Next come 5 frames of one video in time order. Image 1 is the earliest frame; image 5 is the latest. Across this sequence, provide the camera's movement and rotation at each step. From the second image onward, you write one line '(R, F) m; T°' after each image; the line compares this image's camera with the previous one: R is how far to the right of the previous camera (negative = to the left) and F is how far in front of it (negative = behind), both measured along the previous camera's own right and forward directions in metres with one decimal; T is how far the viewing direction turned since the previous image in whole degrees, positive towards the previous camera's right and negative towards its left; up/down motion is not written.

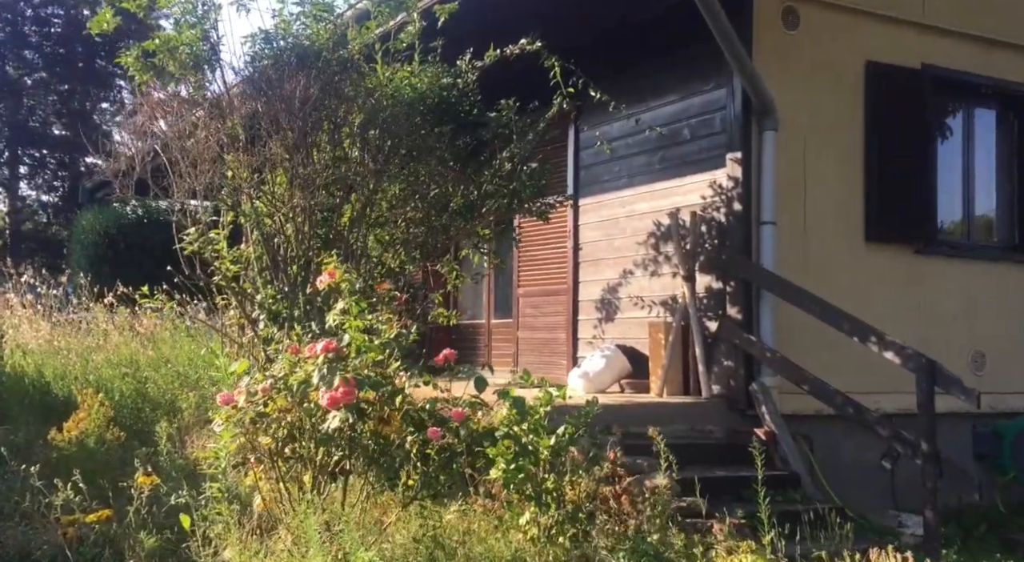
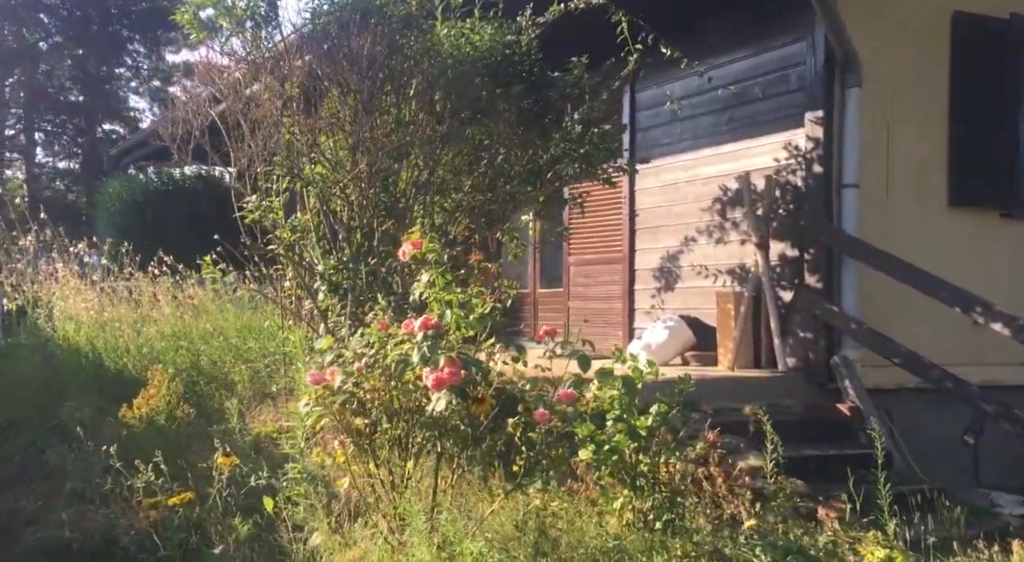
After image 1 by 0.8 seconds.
(-0.3, +0.2) m; -1°
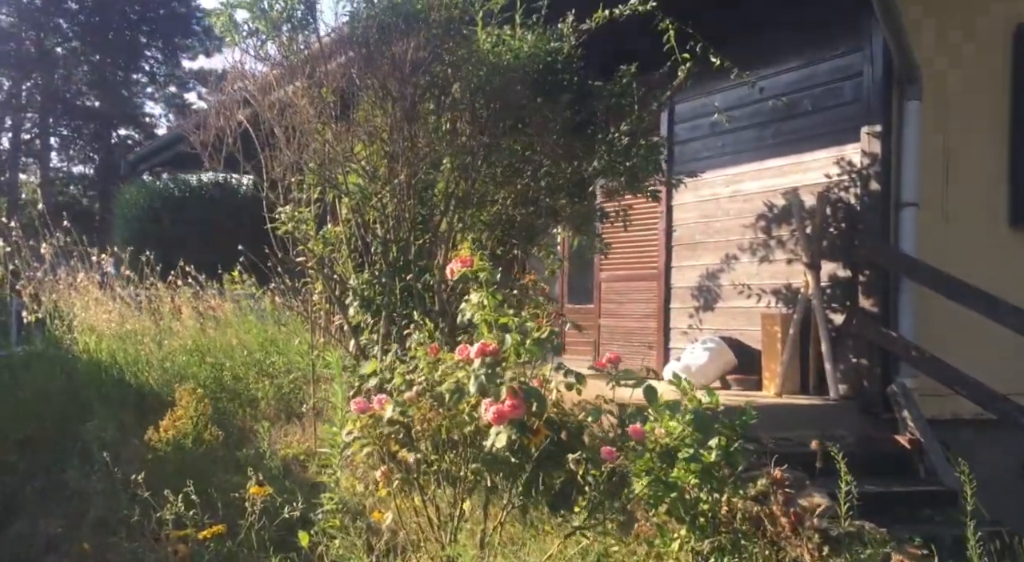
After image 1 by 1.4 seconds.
(-0.2, +0.2) m; -1°
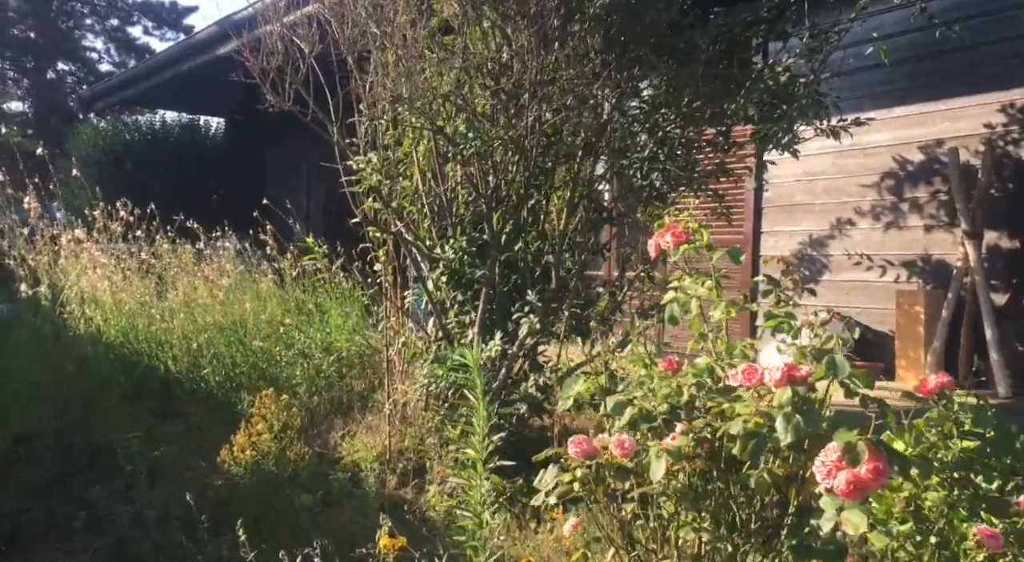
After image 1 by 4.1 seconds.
(-0.8, +0.9) m; +4°
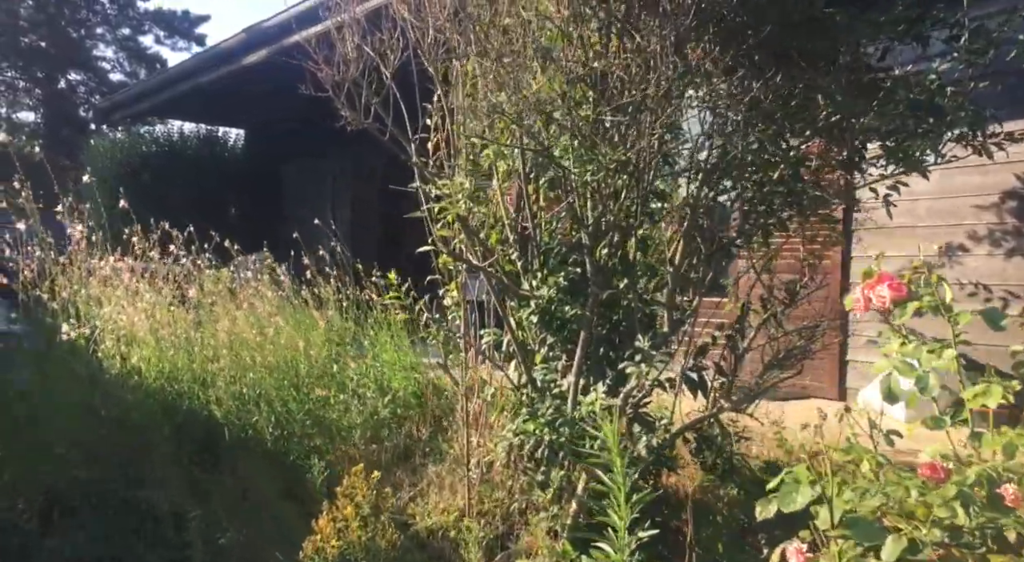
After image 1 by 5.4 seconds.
(-0.4, +0.5) m; 0°
